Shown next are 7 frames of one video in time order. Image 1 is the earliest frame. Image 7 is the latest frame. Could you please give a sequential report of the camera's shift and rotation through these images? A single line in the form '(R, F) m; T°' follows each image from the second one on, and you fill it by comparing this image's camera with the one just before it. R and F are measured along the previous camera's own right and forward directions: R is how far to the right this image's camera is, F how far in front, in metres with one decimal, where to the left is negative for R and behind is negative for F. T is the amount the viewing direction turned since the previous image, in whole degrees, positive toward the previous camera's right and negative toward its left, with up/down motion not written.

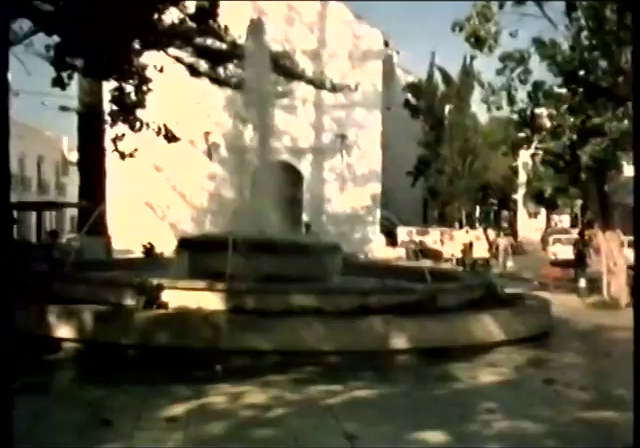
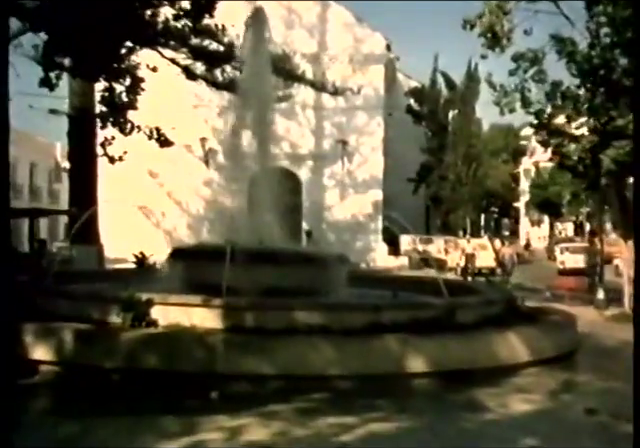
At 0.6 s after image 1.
(-0.1, +0.9) m; 0°
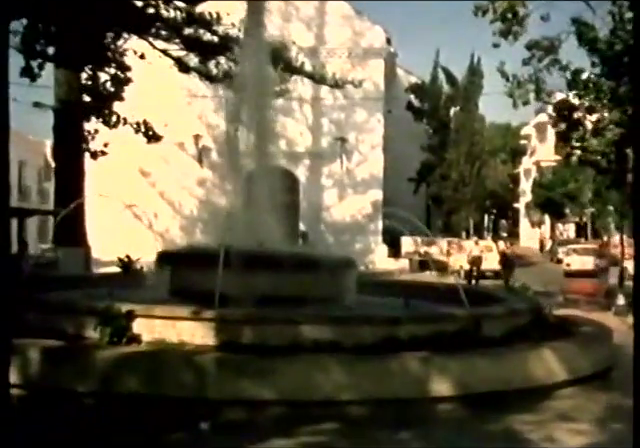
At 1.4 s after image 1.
(-0.1, +1.1) m; 0°
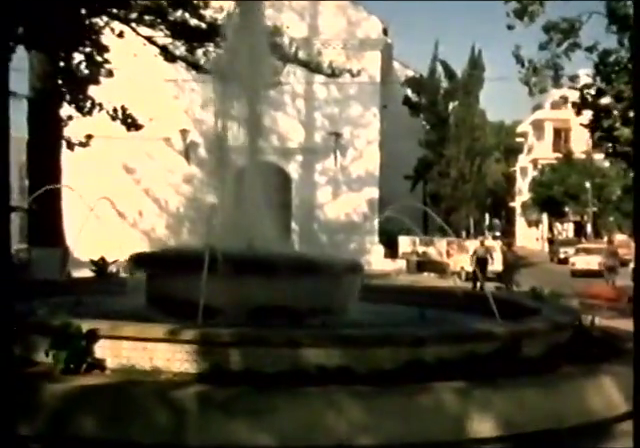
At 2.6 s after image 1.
(-0.1, +1.3) m; 0°
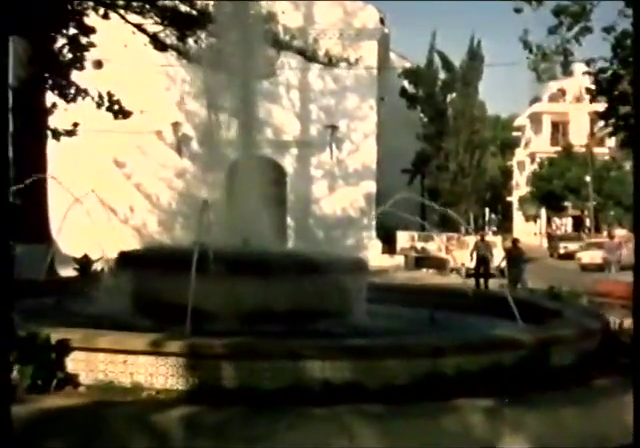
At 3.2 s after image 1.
(0.0, +0.7) m; 0°
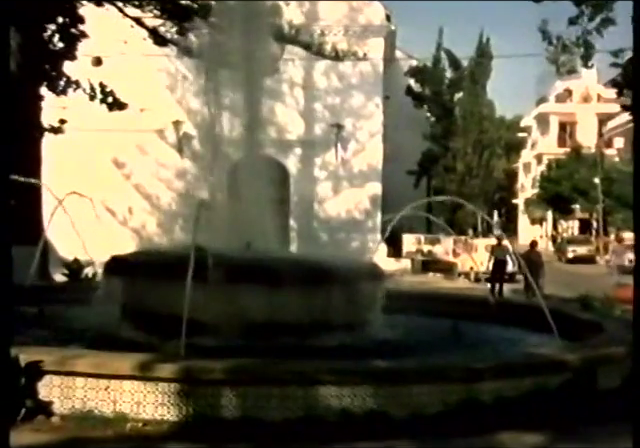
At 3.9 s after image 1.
(-0.1, +0.7) m; 0°
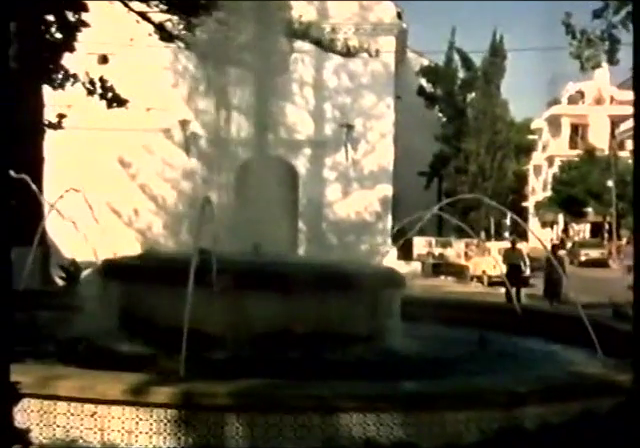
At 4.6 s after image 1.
(0.0, +0.6) m; 0°
